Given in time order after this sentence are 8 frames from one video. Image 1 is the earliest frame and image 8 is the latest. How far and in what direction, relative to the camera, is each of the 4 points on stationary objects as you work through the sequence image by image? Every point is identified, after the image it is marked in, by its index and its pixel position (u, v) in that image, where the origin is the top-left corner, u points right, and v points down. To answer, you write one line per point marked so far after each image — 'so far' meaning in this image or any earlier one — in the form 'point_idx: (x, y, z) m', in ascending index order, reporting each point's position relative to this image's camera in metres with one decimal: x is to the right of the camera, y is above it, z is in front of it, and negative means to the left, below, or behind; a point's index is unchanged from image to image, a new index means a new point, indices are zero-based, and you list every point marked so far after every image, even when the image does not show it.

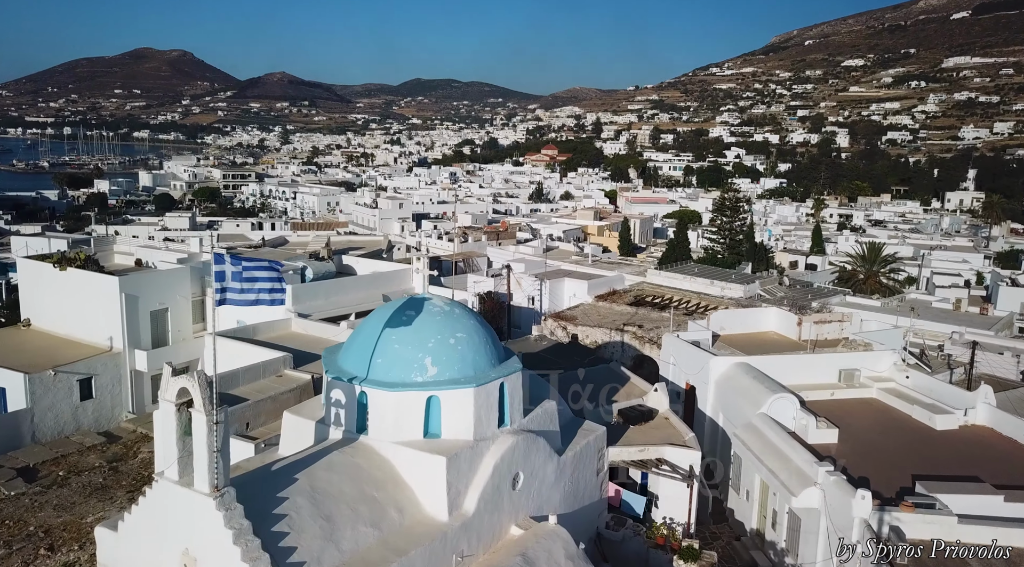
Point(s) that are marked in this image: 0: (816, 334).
0: (+4.1, -0.7, +11.8) m
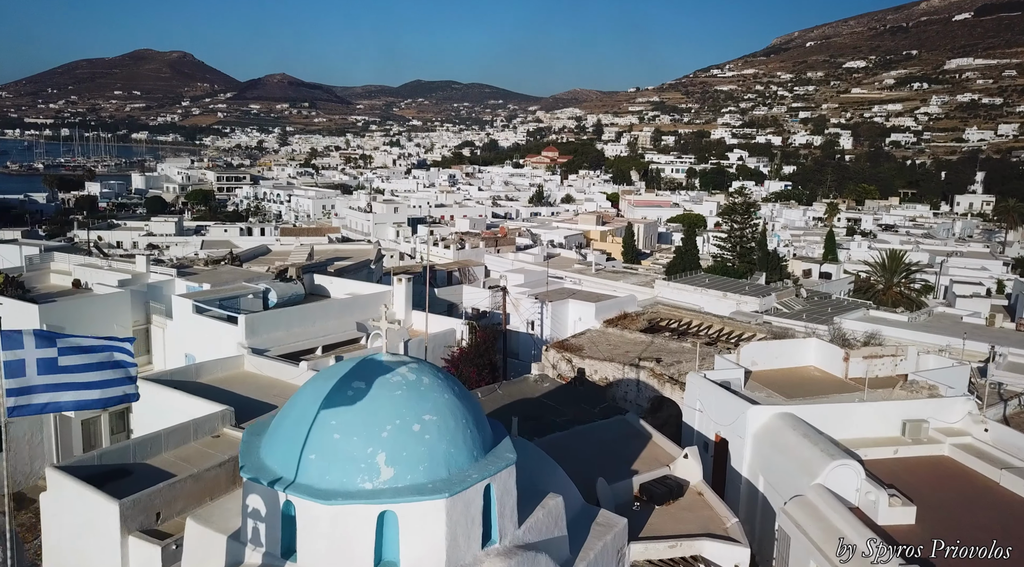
0: (+4.1, -1.0, +10.0) m
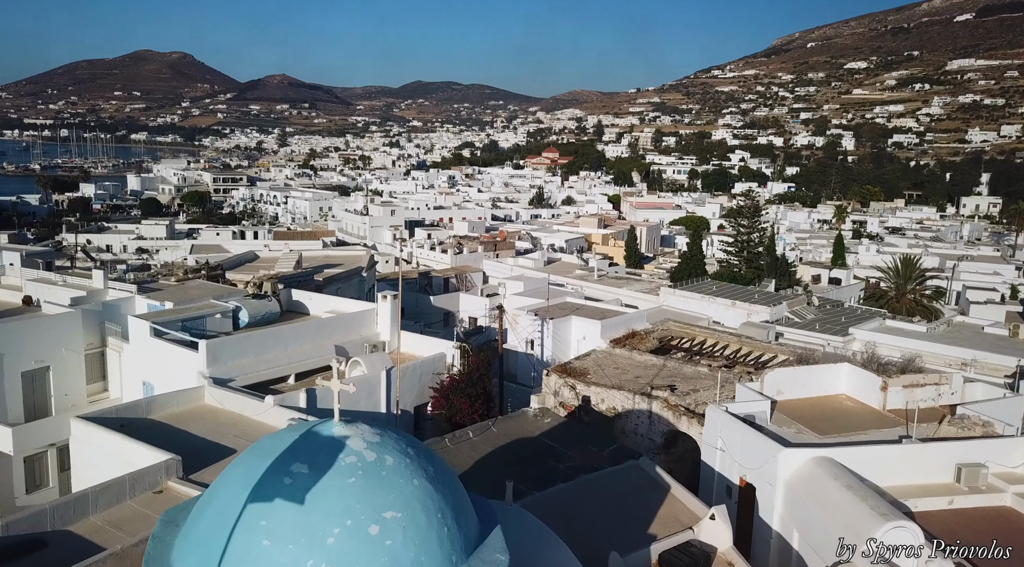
0: (+4.0, -1.2, +8.9) m
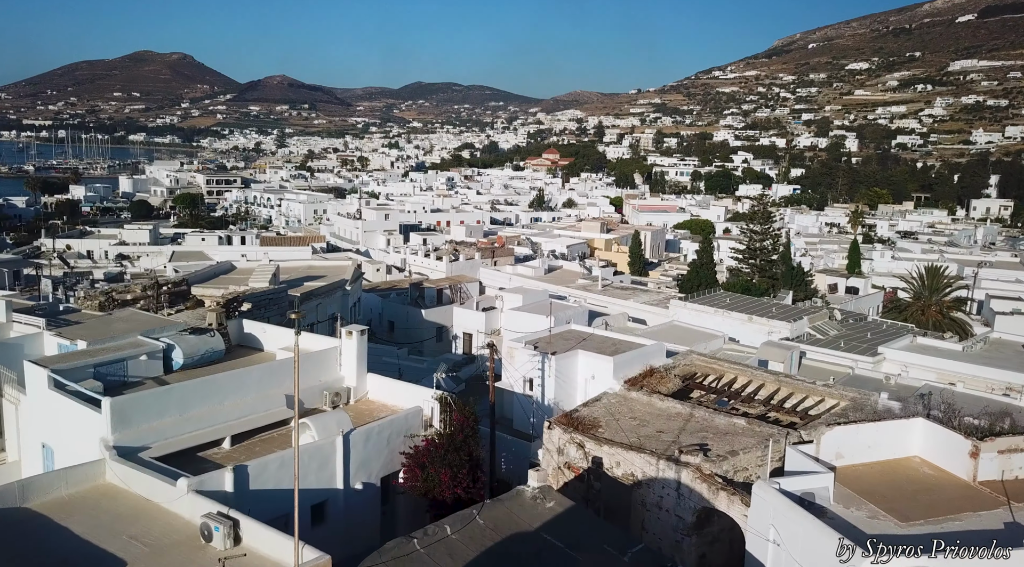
0: (+4.0, -1.5, +7.1) m
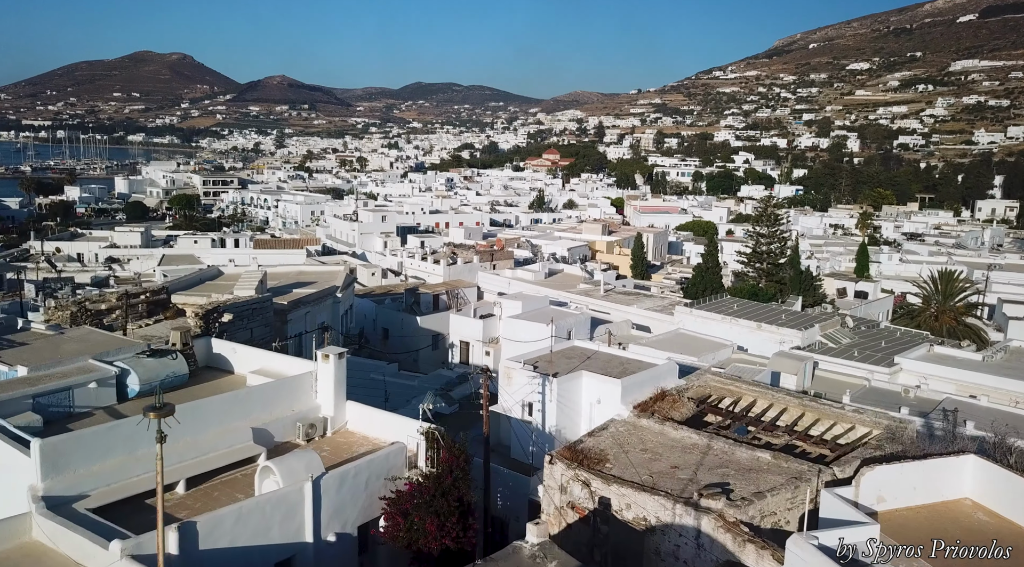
0: (+3.9, -1.7, +6.2) m
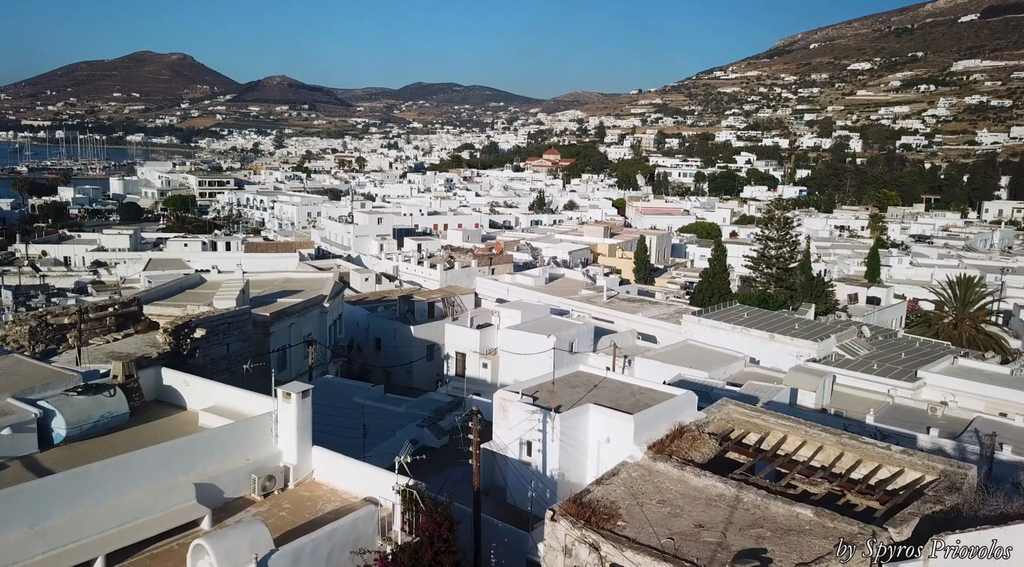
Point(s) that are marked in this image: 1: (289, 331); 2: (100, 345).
0: (+3.9, -1.9, +5.1) m
1: (-4.1, -0.9, +16.0) m
2: (-6.0, -0.9, +12.7) m
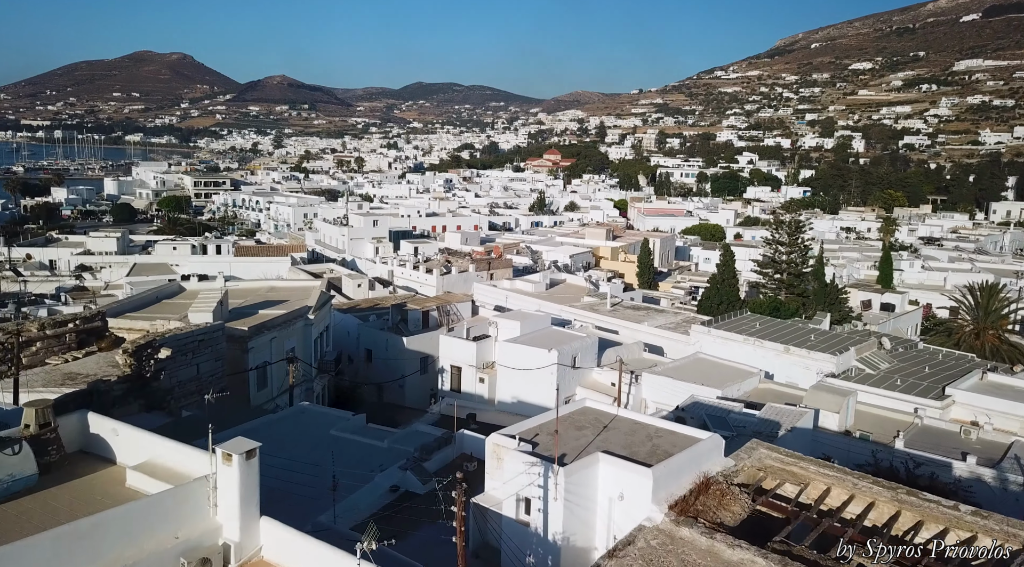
0: (+3.9, -2.1, +3.9) m
1: (-4.1, -1.1, +14.8) m
2: (-6.0, -1.1, +11.5) m
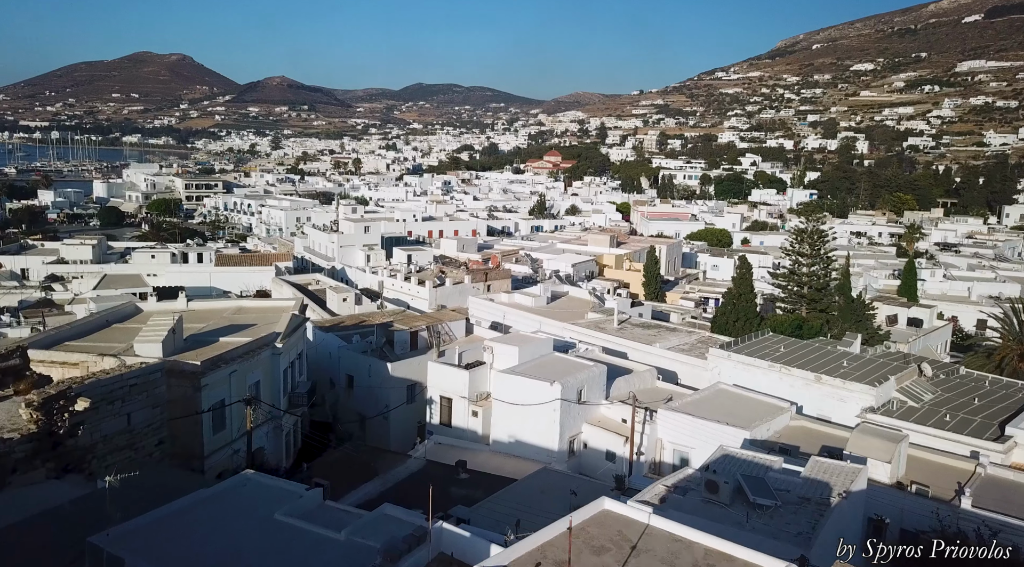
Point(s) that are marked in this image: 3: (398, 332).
0: (+3.8, -2.4, +1.8) m
1: (-4.2, -1.5, +12.7) m
2: (-6.1, -1.5, +9.4) m
3: (-2.4, -1.1, +18.4) m
